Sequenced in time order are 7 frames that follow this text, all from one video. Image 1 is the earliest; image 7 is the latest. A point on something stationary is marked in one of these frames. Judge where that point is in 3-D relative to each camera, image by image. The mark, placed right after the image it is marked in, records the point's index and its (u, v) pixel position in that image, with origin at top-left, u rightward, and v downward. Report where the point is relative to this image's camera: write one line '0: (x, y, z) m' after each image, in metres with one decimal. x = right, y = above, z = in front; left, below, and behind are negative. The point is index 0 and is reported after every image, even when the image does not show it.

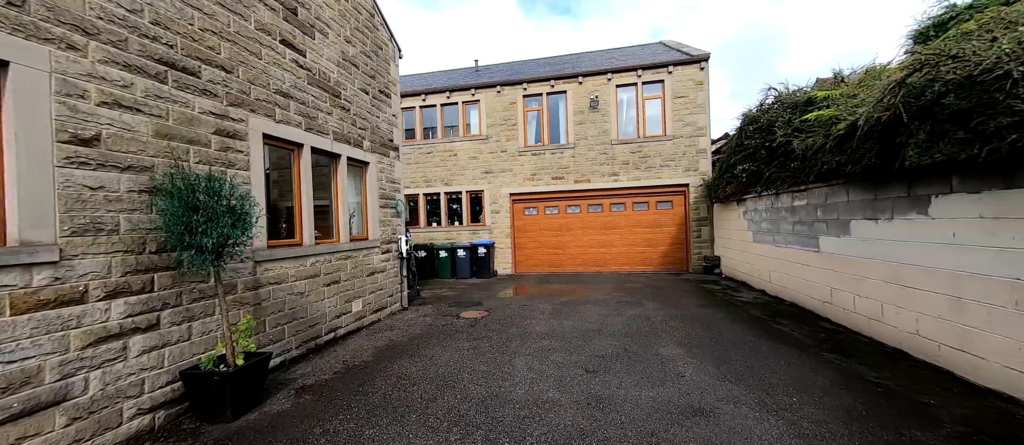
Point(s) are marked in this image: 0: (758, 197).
0: (+4.7, +0.5, +6.5) m
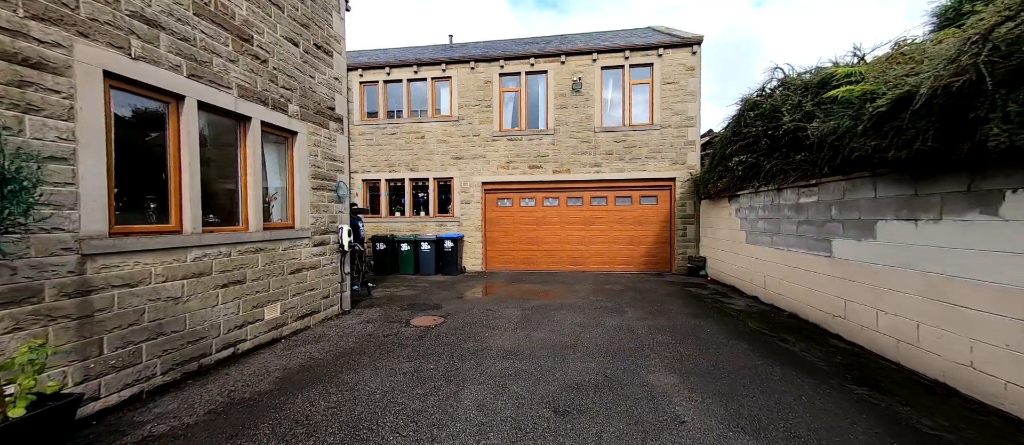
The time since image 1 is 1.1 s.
0: (+4.1, +0.5, +5.8) m
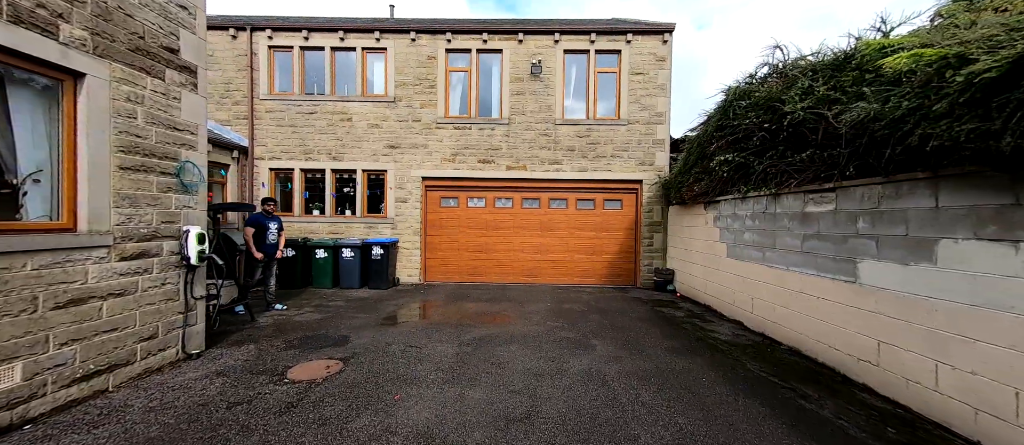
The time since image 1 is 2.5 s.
0: (+3.3, +0.3, +4.9) m
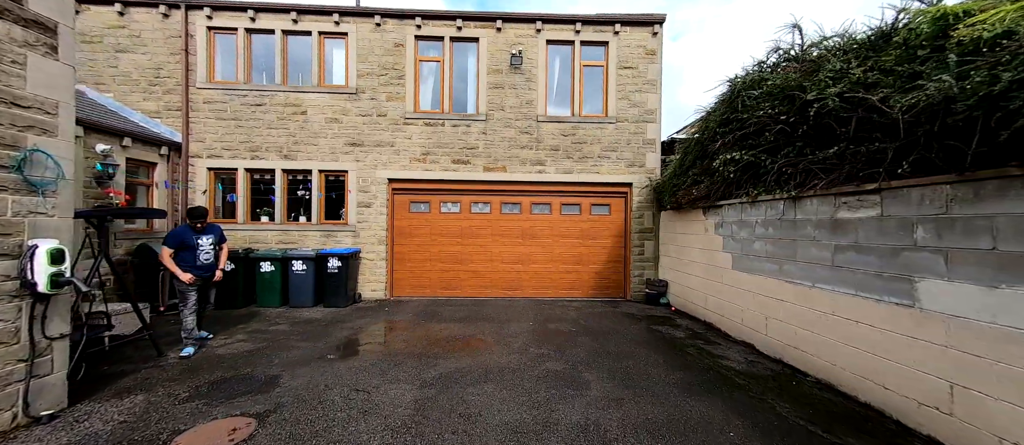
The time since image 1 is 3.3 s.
0: (+3.0, +0.2, +4.3) m
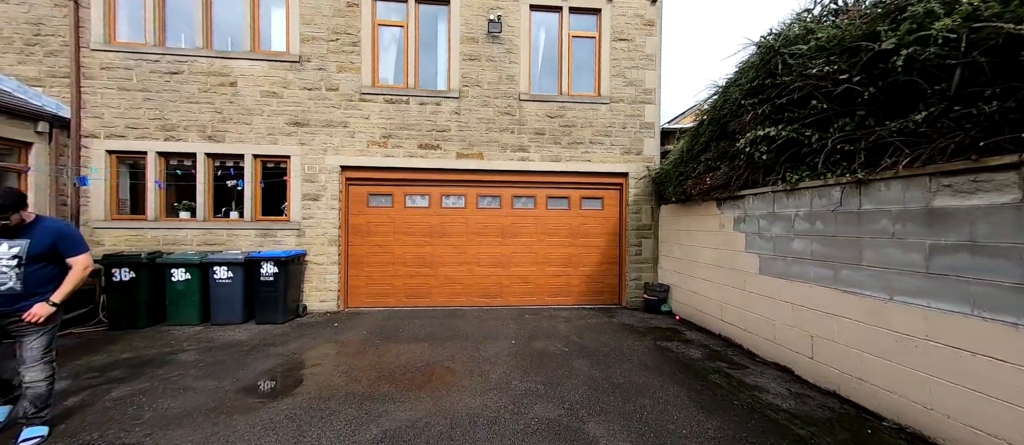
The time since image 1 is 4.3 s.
0: (+2.8, +0.3, +3.4) m
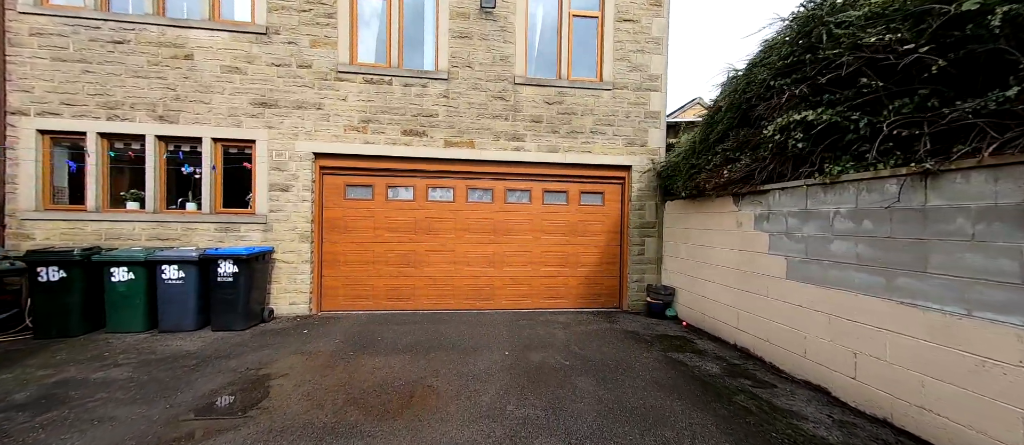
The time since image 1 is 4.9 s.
0: (+2.7, +0.3, +3.0) m
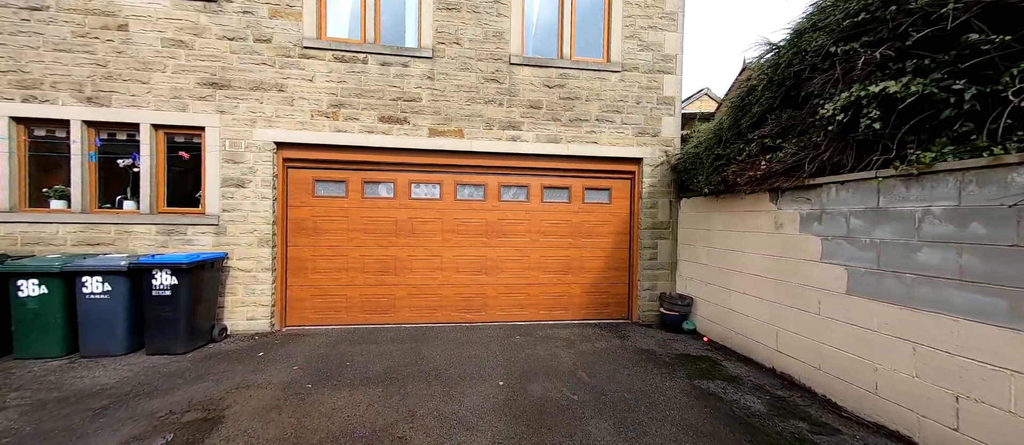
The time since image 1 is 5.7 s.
0: (+2.7, +0.3, +2.3) m
